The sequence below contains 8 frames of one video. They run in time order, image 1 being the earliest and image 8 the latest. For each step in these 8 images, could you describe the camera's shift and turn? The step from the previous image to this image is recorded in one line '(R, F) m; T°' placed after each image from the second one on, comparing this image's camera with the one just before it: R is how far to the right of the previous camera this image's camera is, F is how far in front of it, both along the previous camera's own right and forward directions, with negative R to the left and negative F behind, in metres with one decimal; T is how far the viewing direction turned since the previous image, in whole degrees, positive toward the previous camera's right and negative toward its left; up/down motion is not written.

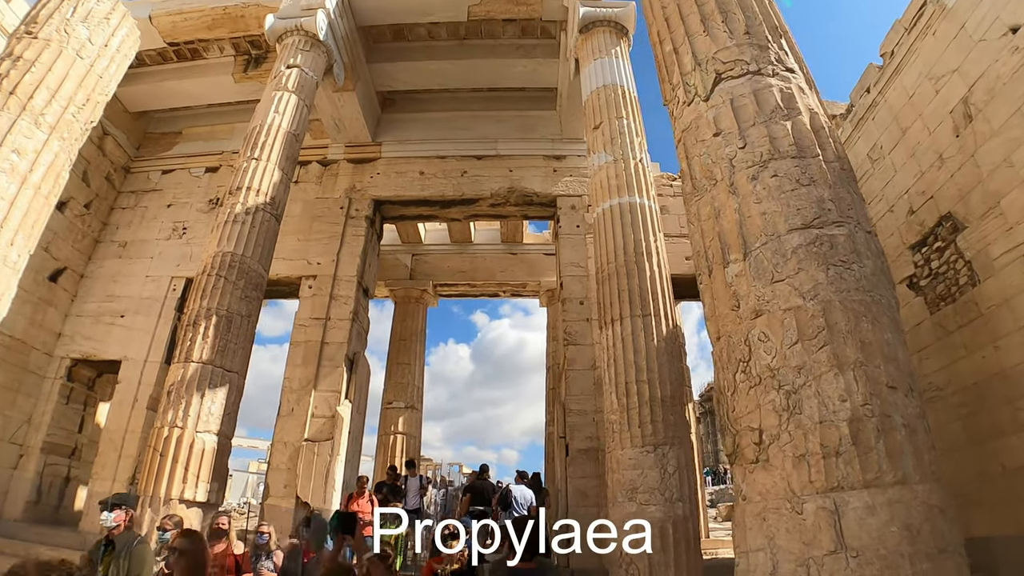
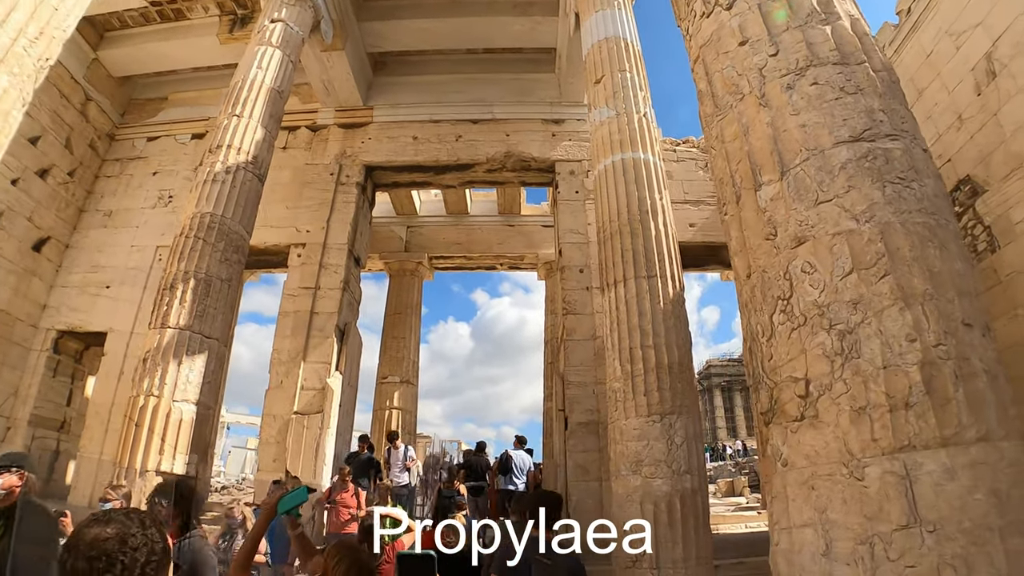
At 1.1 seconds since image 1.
(0.0, +0.5) m; 0°
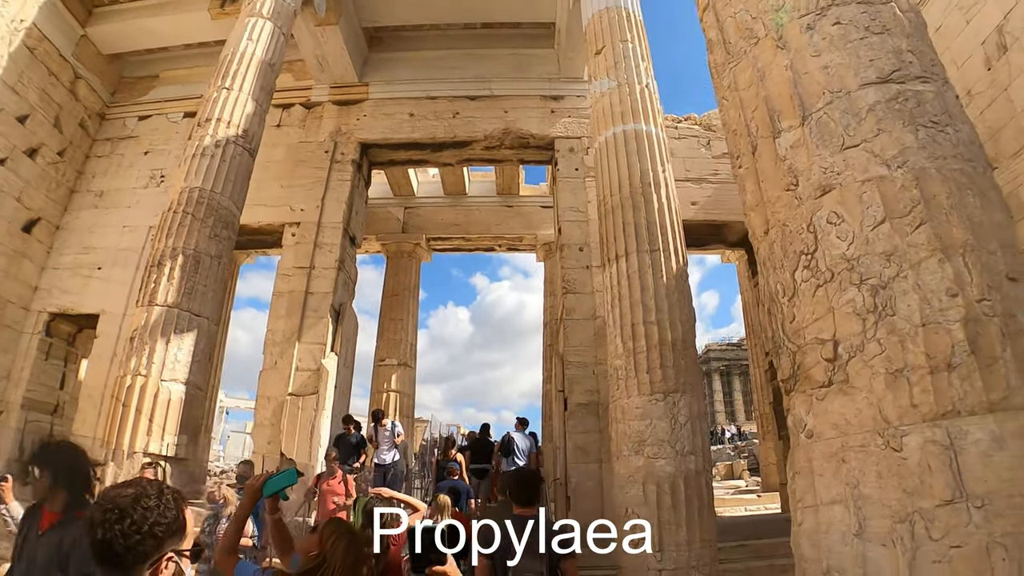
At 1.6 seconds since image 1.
(0.0, +0.2) m; 0°
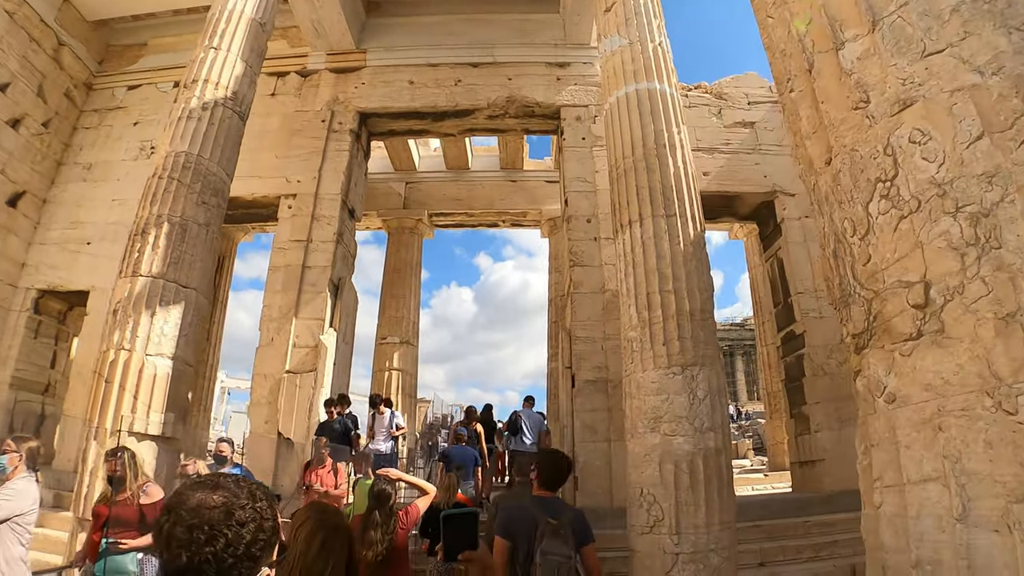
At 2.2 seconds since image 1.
(0.0, +0.4) m; 0°
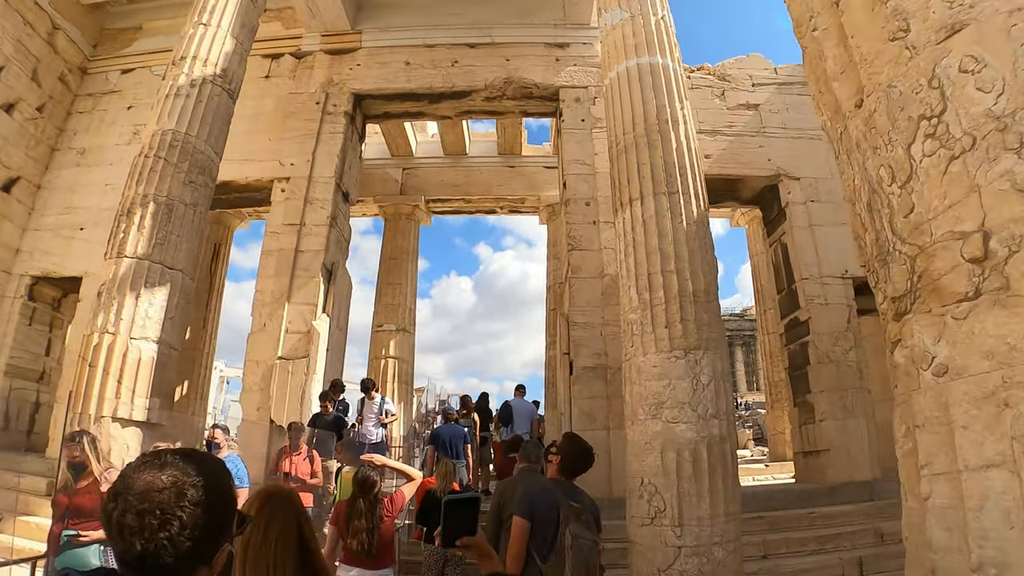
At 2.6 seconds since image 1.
(0.0, +0.2) m; 0°
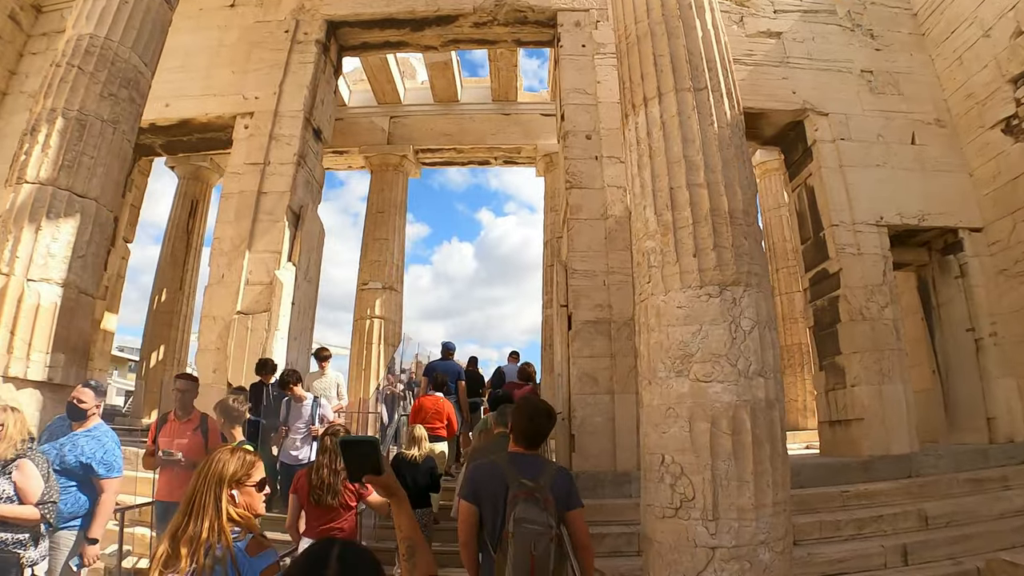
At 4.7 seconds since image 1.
(+0.1, +1.1) m; 0°
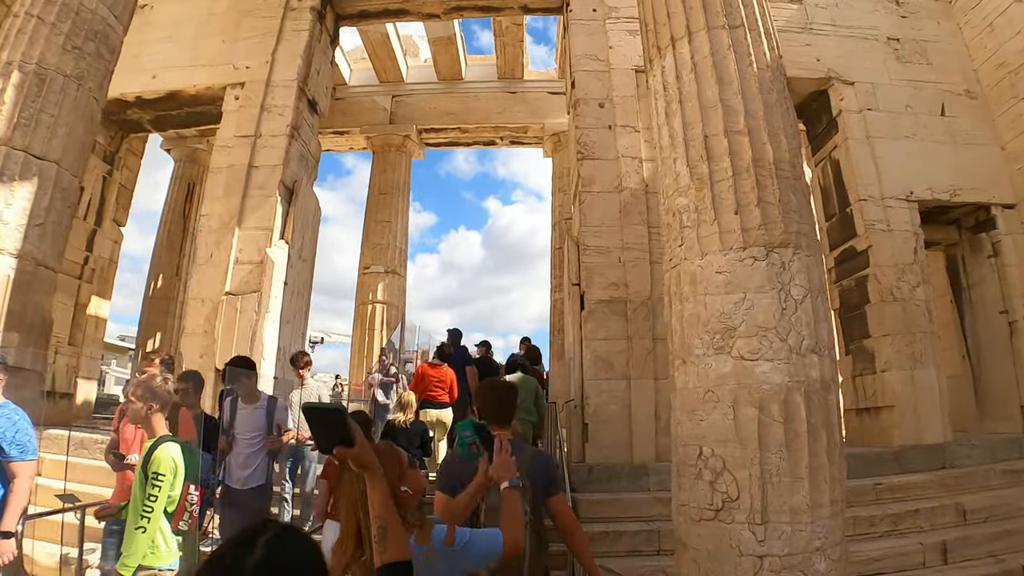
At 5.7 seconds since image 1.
(0.0, +0.5) m; 0°
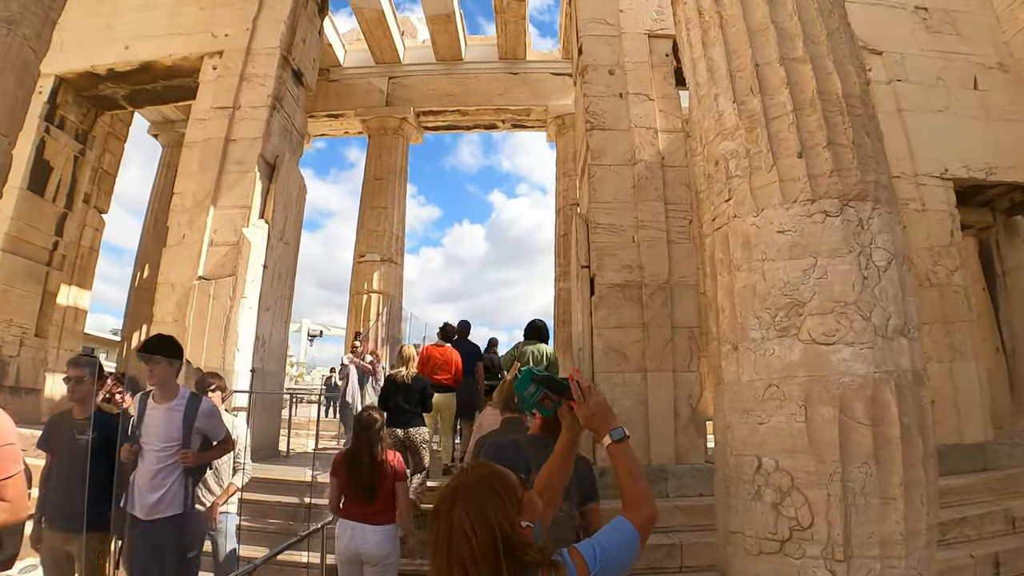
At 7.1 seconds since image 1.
(0.0, +0.6) m; 0°
